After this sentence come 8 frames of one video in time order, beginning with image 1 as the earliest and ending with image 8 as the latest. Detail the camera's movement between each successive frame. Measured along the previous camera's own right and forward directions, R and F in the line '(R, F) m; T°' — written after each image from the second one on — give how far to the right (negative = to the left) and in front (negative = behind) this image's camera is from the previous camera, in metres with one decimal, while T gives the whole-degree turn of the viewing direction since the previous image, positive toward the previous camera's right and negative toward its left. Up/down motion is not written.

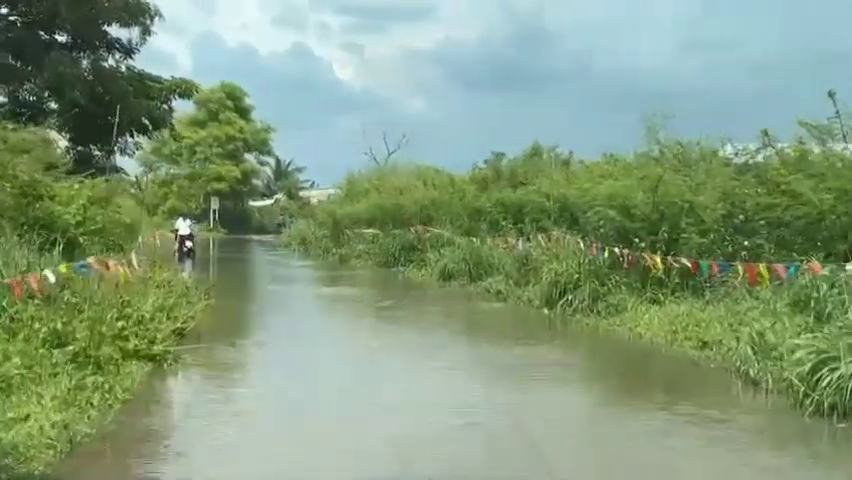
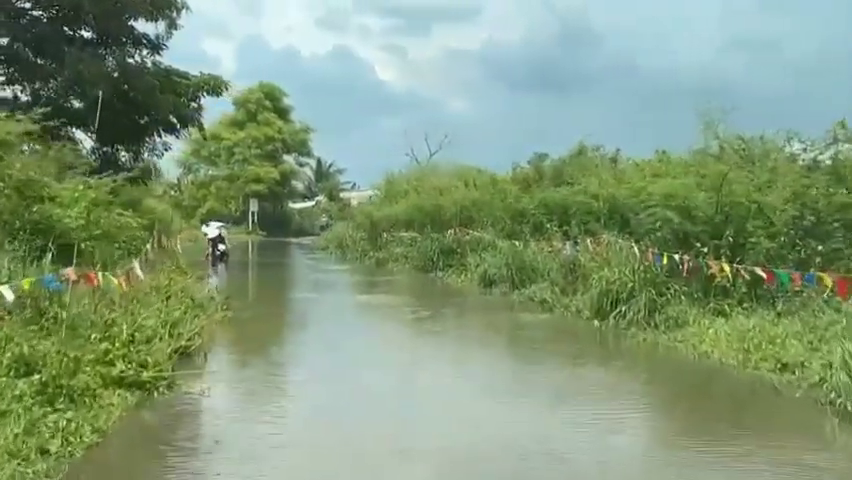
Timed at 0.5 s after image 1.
(+0.1, +1.5) m; -2°
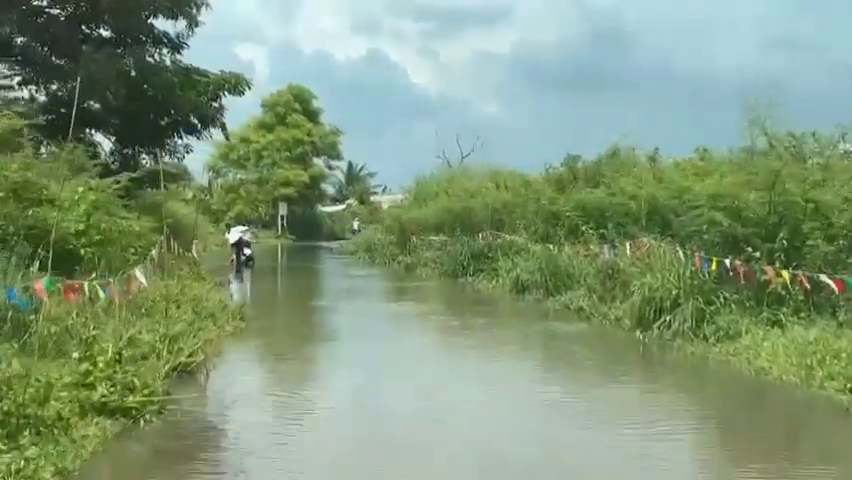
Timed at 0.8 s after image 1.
(+0.1, +1.1) m; -2°
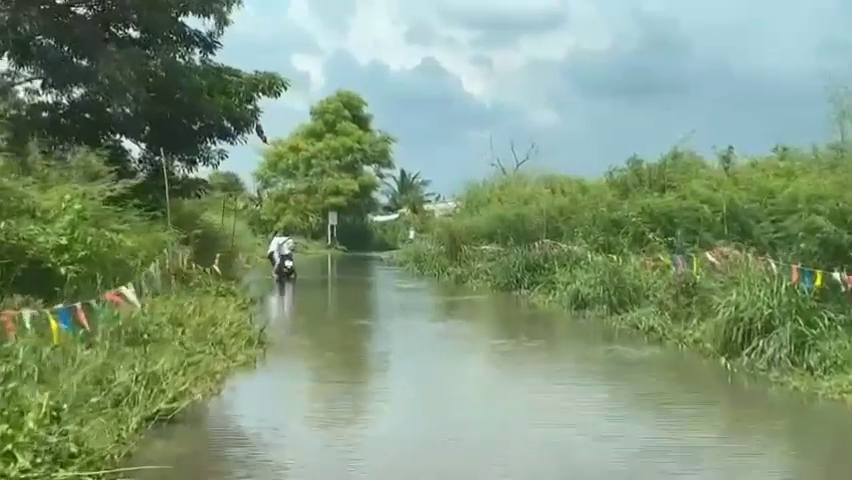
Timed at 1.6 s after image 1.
(+0.1, +2.1) m; -3°
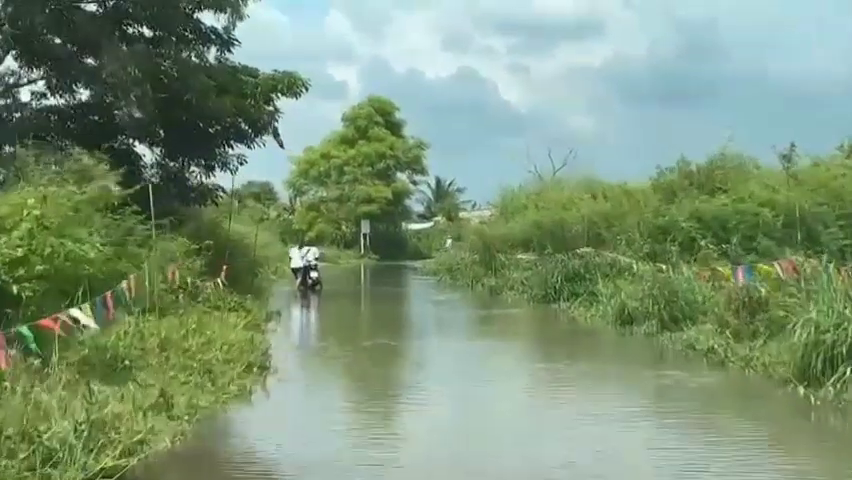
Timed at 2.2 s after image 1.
(+0.1, +1.7) m; -2°
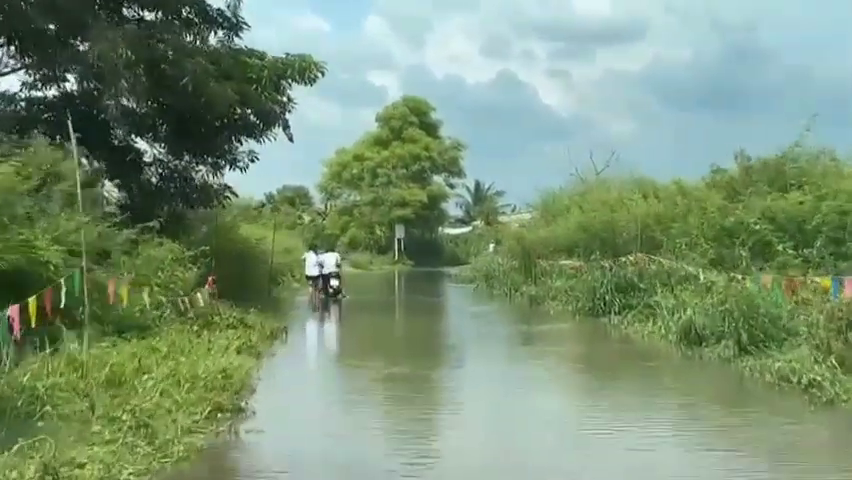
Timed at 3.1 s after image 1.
(+0.2, +2.7) m; -2°
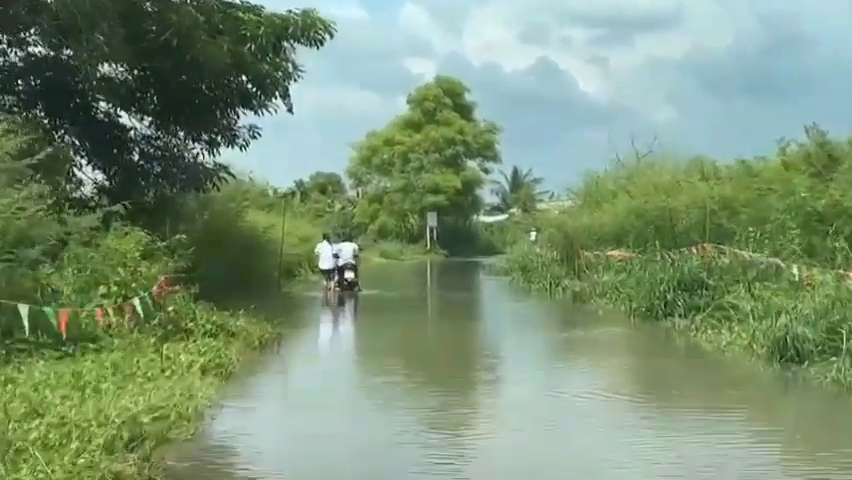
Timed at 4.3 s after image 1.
(+0.2, +3.1) m; -2°
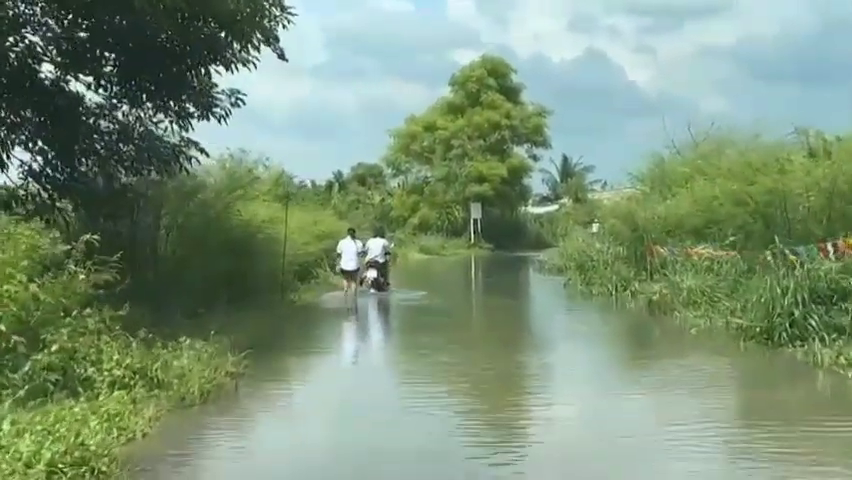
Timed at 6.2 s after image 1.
(+0.2, +4.6) m; -3°
